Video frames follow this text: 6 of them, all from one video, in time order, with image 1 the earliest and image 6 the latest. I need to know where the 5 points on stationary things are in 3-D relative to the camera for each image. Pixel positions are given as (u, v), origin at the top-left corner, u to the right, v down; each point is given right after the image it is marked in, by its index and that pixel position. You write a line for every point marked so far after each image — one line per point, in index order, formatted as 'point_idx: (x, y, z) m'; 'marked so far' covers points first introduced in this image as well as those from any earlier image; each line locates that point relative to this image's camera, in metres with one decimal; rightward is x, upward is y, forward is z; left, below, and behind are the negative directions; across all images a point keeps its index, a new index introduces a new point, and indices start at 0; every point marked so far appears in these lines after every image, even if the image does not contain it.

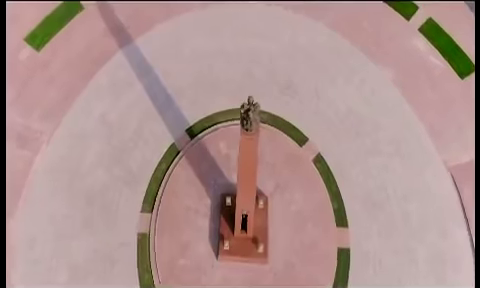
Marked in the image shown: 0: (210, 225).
0: (-0.8, -2.1, +18.6) m
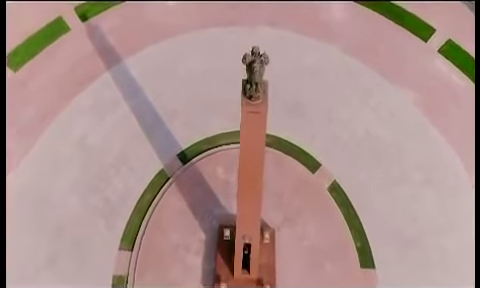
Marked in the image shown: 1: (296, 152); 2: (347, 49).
0: (-0.8, -2.8, +15.9) m
1: (+1.4, -0.2, +17.4) m
2: (+3.0, +2.6, +19.2) m
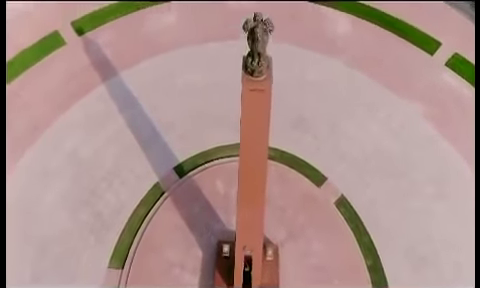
0: (-0.8, -3.0, +14.9) m
1: (+1.4, -0.5, +16.5) m
2: (+3.0, +2.2, +18.4) m
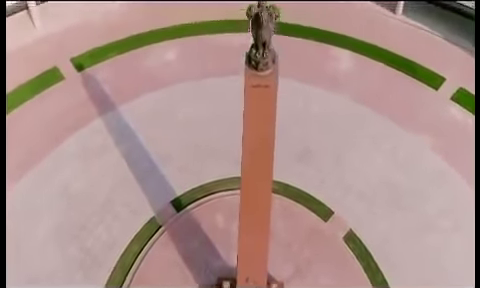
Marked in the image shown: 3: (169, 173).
0: (-0.7, -3.7, +13.9) m
1: (+1.4, -1.3, +15.7) m
2: (+3.0, +1.3, +17.8) m
3: (-1.7, -0.7, +16.2) m
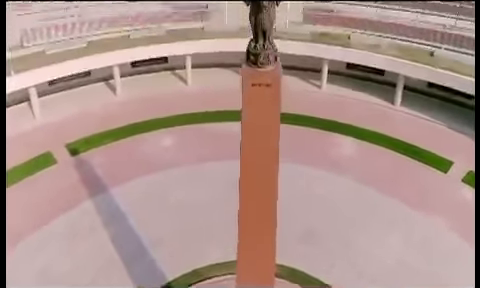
0: (-0.8, -5.1, +12.2) m
1: (+1.4, -2.9, +14.2) m
2: (+3.0, -0.6, +16.7) m
3: (-1.7, -2.4, +14.8) m
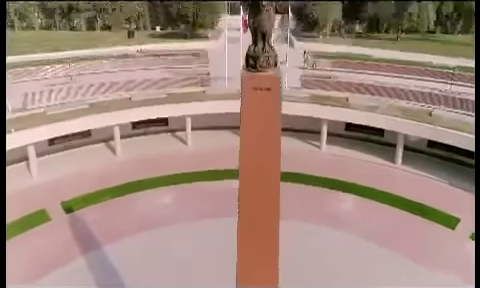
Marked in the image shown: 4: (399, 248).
0: (-0.8, -5.9, +11.0) m
1: (+1.4, -3.9, +13.3) m
2: (+3.0, -1.8, +15.9) m
3: (-1.7, -3.5, +13.9) m
4: (+3.6, -2.2, +15.6) m
